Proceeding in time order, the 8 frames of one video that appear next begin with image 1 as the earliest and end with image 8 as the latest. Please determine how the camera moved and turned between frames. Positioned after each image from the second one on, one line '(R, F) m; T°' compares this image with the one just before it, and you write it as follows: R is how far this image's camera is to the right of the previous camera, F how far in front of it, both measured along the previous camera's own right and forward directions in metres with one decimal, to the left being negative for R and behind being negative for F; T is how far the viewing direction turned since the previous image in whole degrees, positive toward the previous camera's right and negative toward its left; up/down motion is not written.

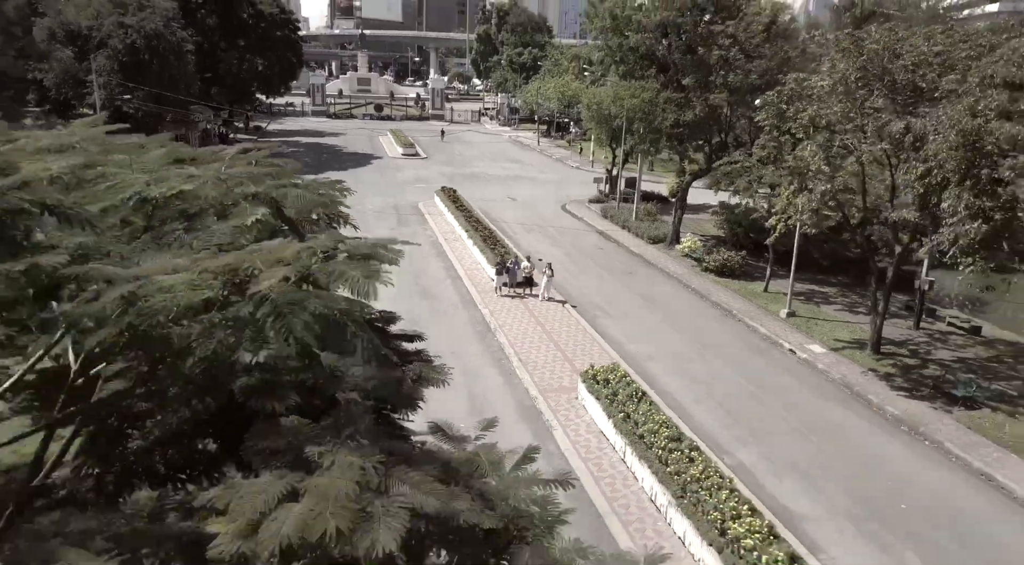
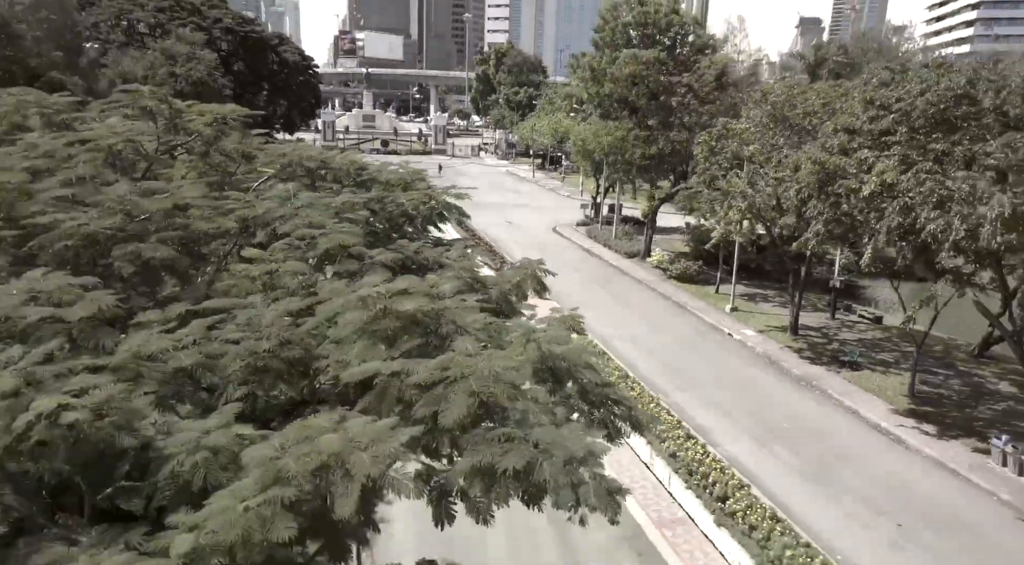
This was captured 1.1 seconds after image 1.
(0.0, -3.9) m; 0°
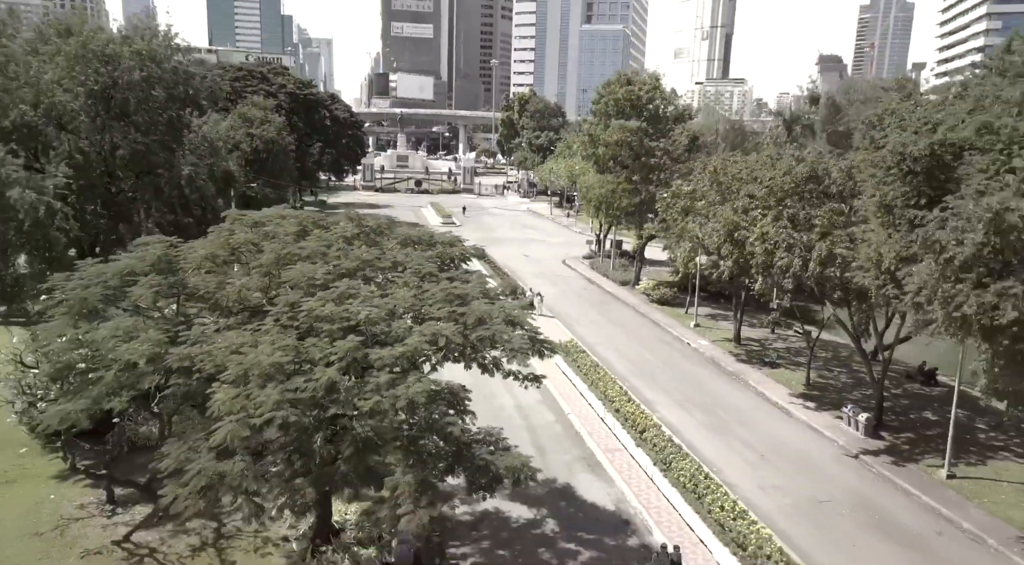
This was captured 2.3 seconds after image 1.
(+0.6, -5.8) m; -2°
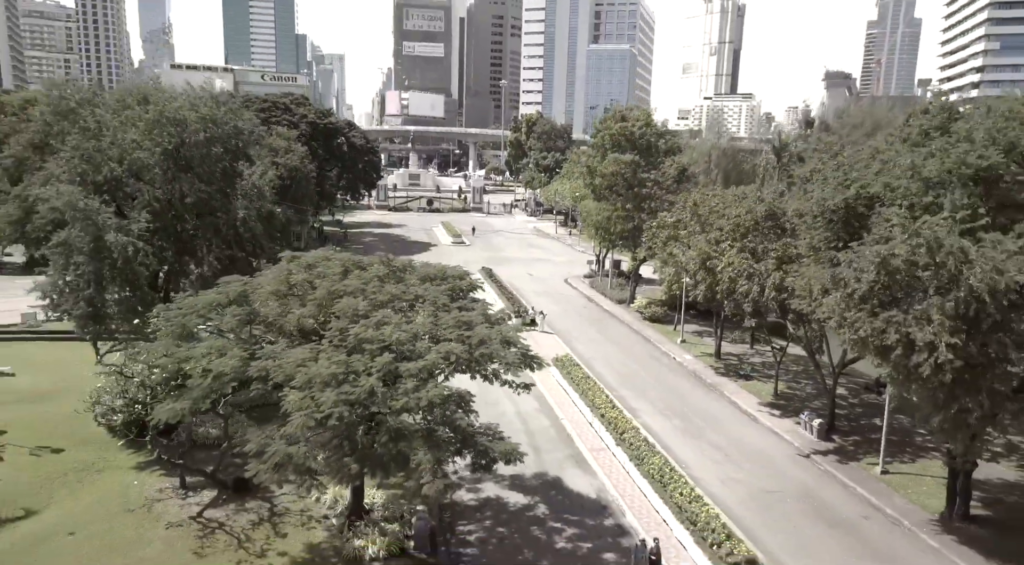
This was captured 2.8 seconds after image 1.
(+0.2, -2.7) m; -1°
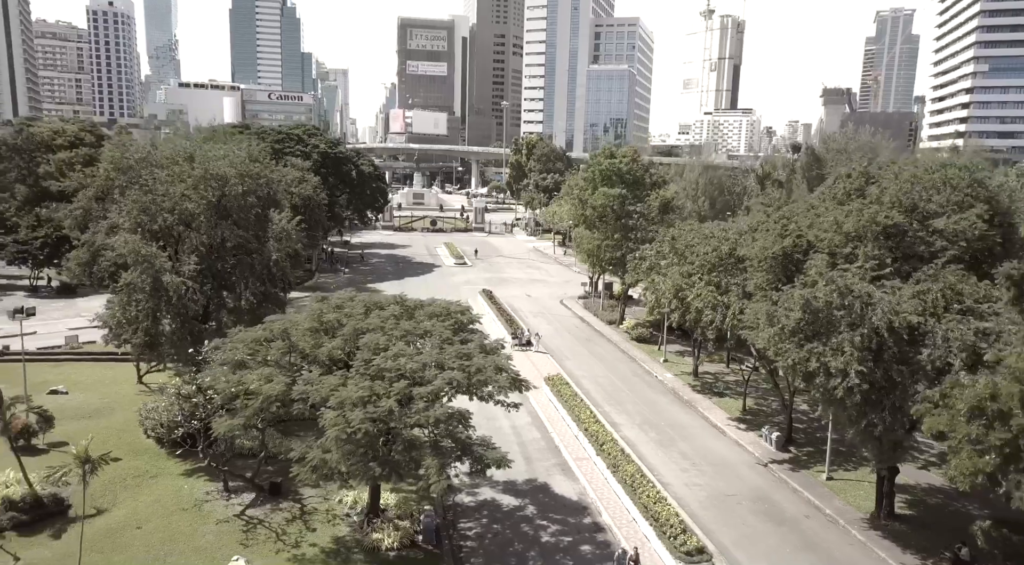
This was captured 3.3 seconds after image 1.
(+0.2, -2.7) m; 0°
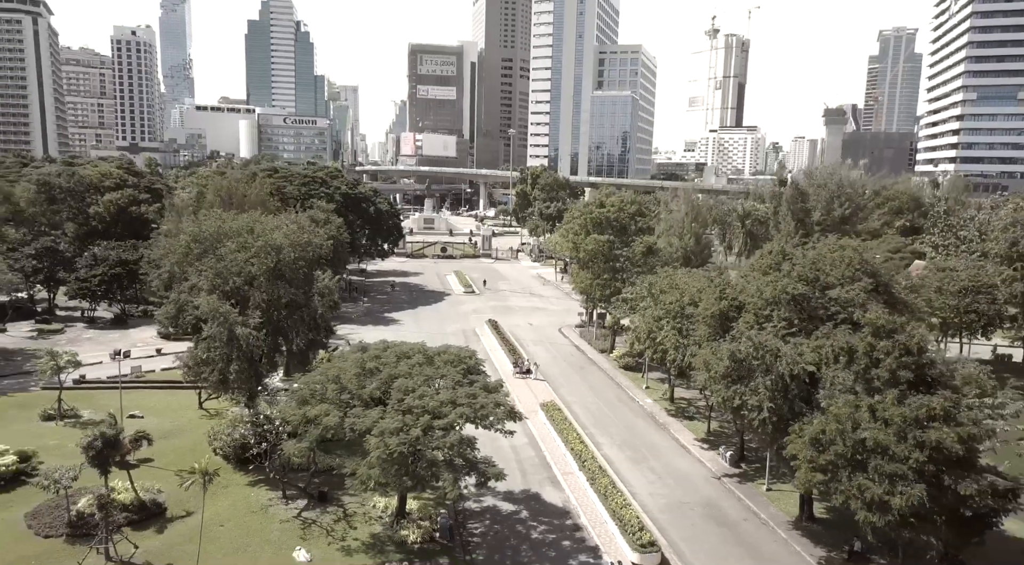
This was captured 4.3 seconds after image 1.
(+0.3, -4.7) m; -1°
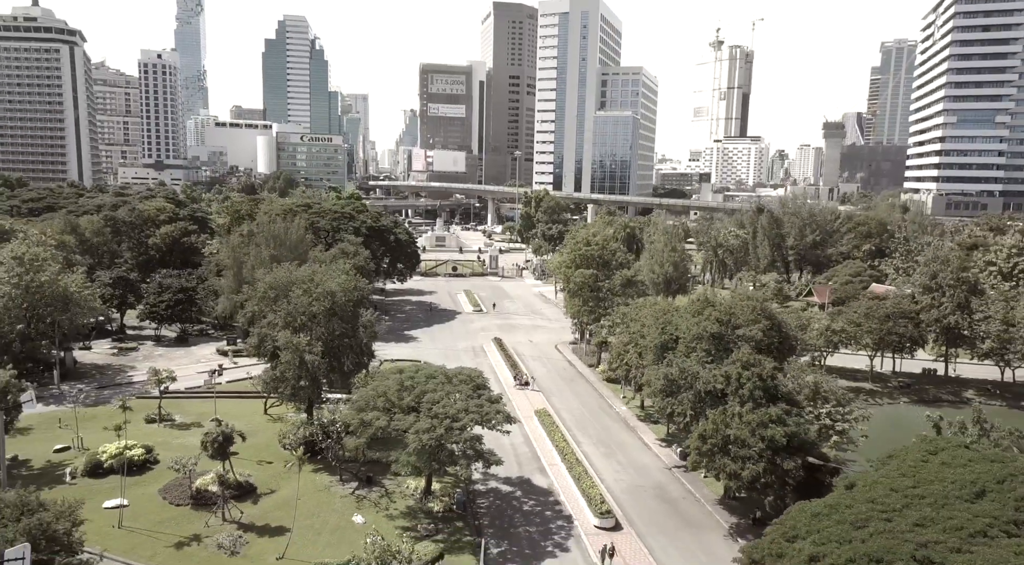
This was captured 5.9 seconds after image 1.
(+0.5, -7.7) m; -1°
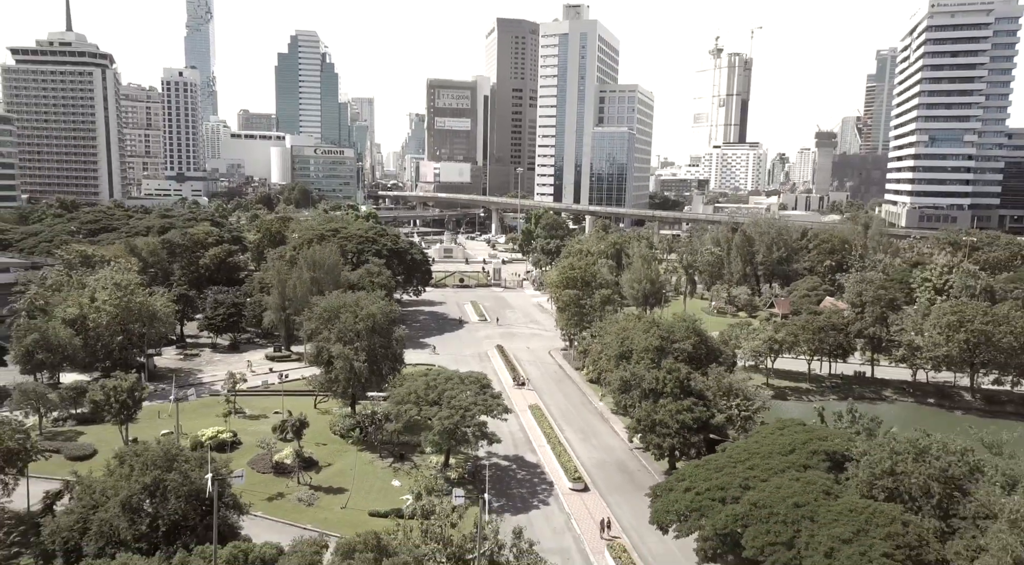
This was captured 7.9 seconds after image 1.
(+0.4, -9.7) m; 0°
